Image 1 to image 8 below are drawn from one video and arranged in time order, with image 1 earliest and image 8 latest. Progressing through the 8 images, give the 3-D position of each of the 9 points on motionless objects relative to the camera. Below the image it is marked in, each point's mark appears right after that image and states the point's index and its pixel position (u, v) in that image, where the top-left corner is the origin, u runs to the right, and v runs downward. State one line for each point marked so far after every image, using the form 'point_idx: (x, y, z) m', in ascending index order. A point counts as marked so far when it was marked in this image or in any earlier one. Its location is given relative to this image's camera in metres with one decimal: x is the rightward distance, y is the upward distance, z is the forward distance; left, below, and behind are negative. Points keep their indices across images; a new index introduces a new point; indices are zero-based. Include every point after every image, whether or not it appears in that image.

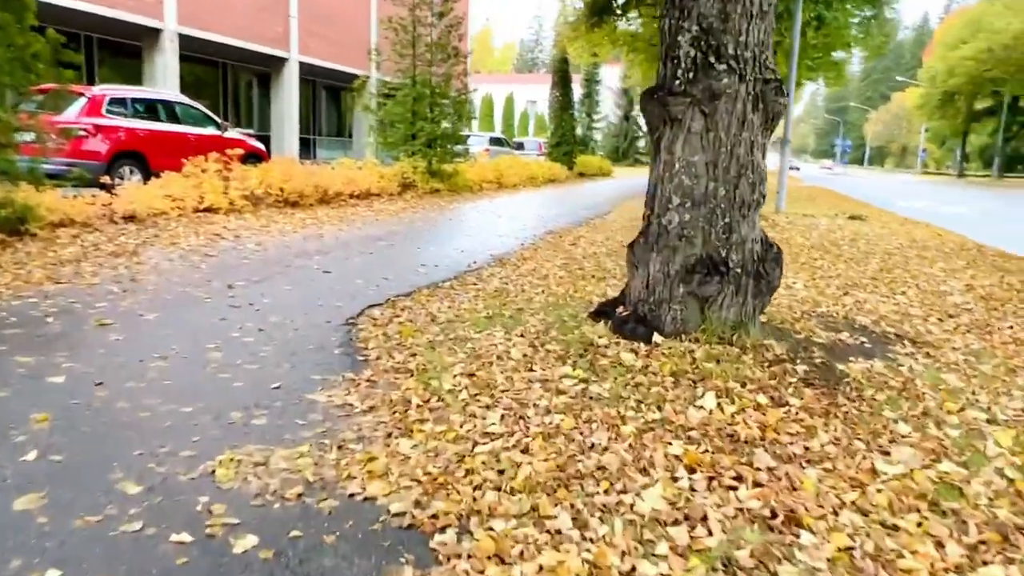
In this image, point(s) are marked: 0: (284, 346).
0: (-1.5, -0.4, +5.1) m
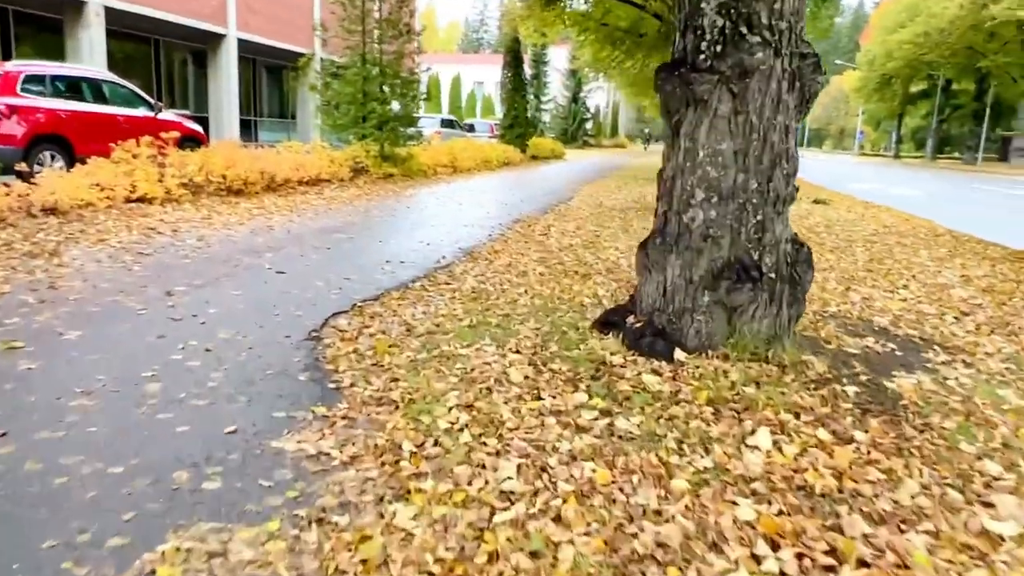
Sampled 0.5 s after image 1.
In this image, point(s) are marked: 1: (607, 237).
0: (-1.6, -0.5, +4.2) m
1: (+1.3, +0.7, +10.2) m
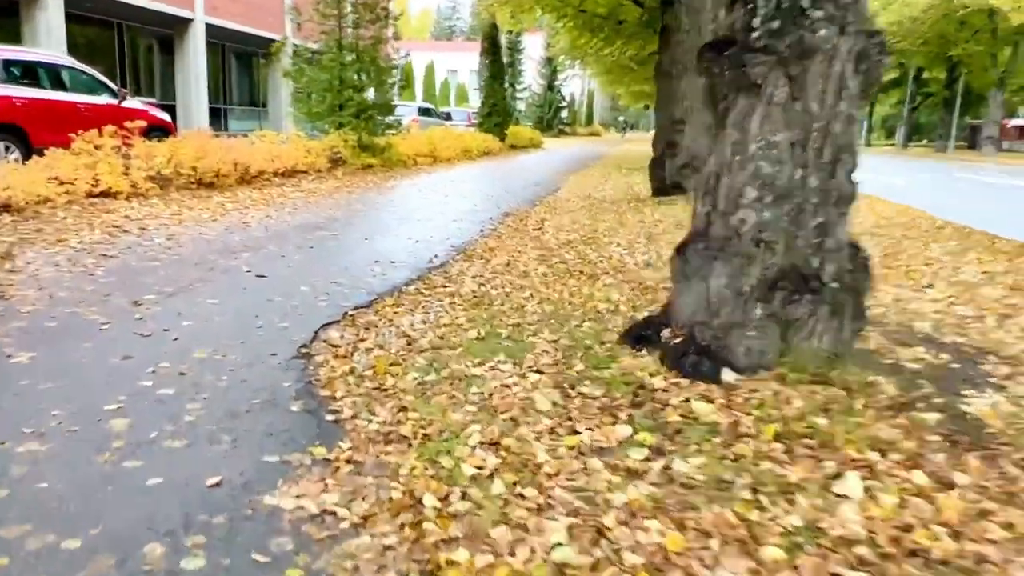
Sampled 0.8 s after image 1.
0: (-1.4, -0.5, +3.6) m
1: (+1.2, +0.7, +9.6) m
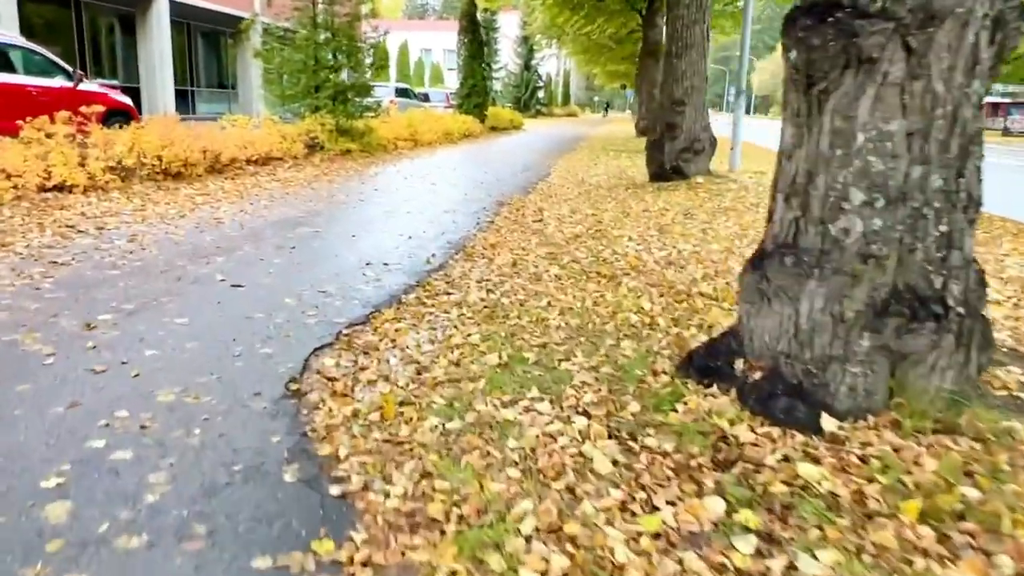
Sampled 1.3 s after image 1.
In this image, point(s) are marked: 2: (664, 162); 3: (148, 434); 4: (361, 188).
0: (-1.2, -0.7, +2.9) m
1: (+1.2, +0.8, +8.9) m
2: (+2.7, +2.2, +13.0) m
3: (-1.5, -0.6, +3.1) m
4: (-2.3, +1.6, +11.6) m
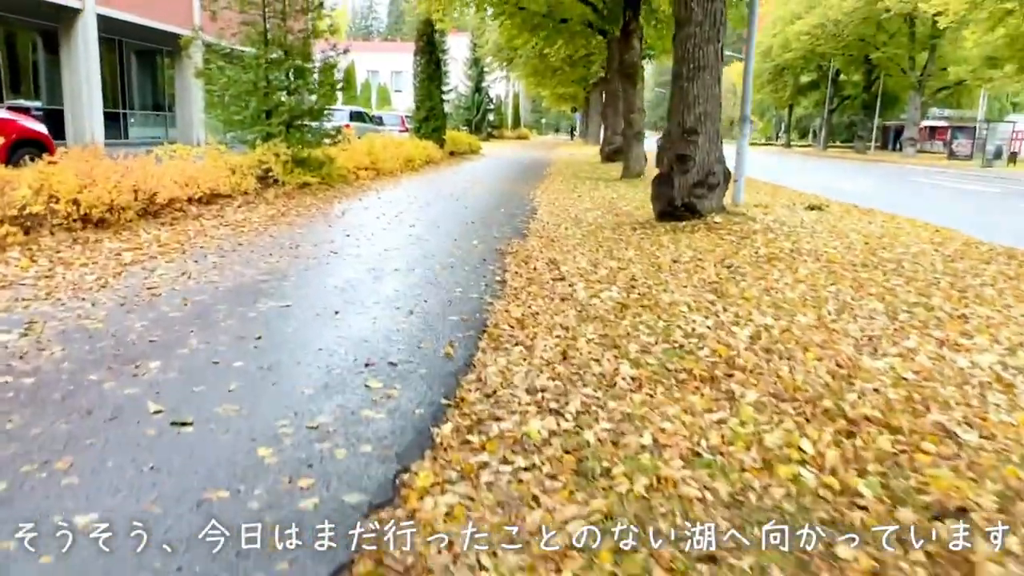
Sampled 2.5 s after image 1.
0: (-0.6, -1.3, +1.0) m
1: (+1.3, 0.0, +7.3) m
2: (+2.5, +1.4, +11.5) m
3: (-0.9, -1.2, +1.3) m
4: (-2.4, +0.7, +9.7) m
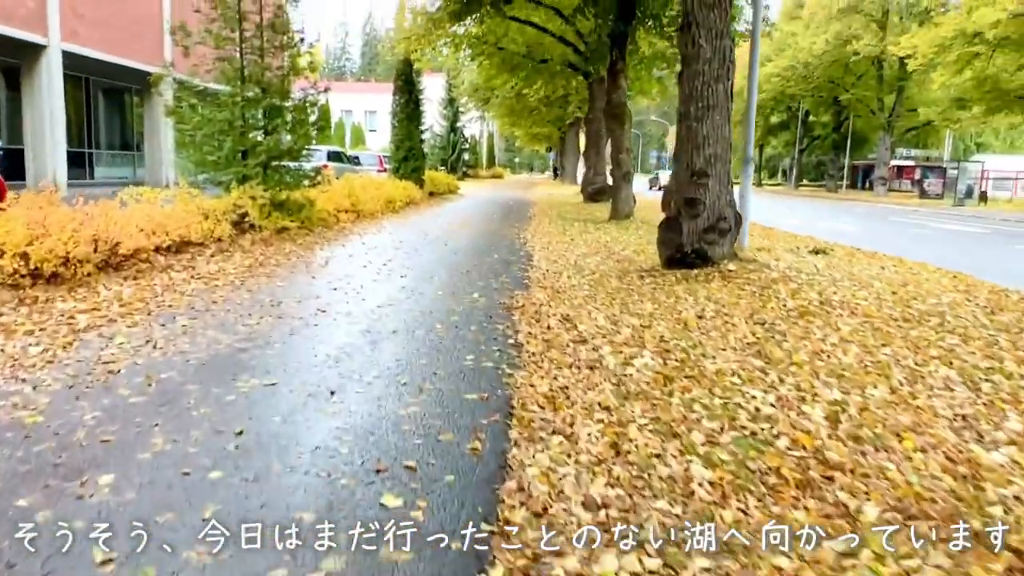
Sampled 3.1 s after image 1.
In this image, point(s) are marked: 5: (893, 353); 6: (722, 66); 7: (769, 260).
0: (-0.2, -1.5, 0.0) m
1: (+1.5, -0.5, +6.4) m
2: (+2.5, +0.6, +10.8) m
3: (-0.6, -1.5, +0.3) m
4: (-2.3, 0.0, +8.8) m
5: (+3.2, -0.6, +6.3) m
6: (+3.0, +3.1, +10.5) m
7: (+4.2, +0.5, +12.1) m
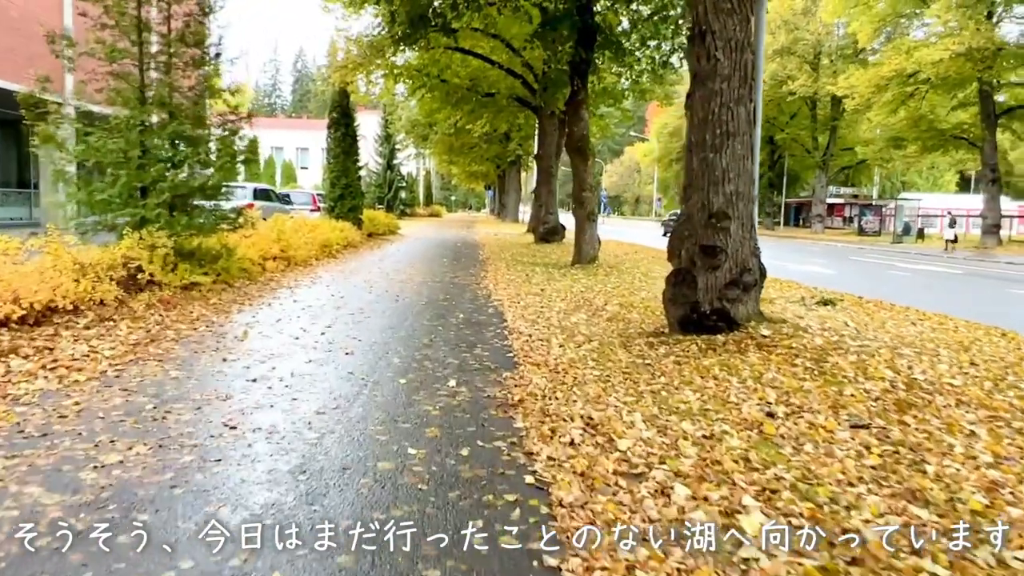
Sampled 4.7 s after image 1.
0: (+0.5, -1.8, -2.3) m
1: (+1.6, -1.1, +4.2) m
2: (+2.2, -0.2, +8.7) m
3: (+0.1, -1.8, -2.1) m
4: (-2.4, -0.7, +6.2) m
5: (+3.4, -1.1, +4.3) m
6: (+2.7, +2.3, +8.6) m
7: (+3.8, -0.4, +10.2) m
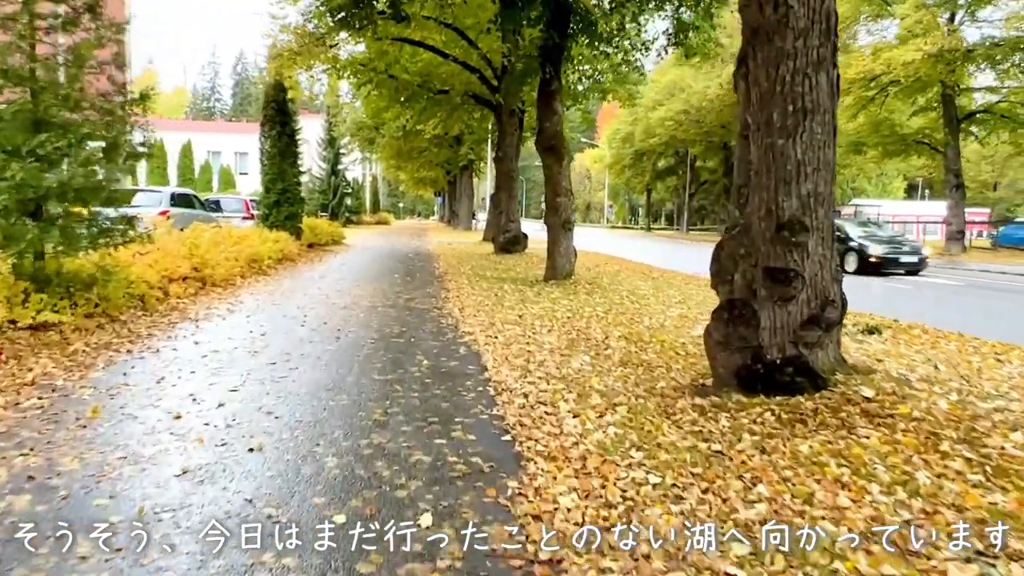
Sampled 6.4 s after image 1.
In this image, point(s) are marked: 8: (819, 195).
0: (+1.2, -2.1, -5.0) m
1: (+1.8, -1.4, +1.7) m
2: (+2.1, -0.5, +6.1) m
3: (+0.8, -2.0, -4.8) m
4: (-2.3, -1.1, +3.4) m
5: (+3.6, -1.4, +1.8) m
6: (+2.6, +2.0, +6.1) m
7: (+3.6, -0.7, +7.8) m
8: (+2.6, +0.8, +6.2) m
